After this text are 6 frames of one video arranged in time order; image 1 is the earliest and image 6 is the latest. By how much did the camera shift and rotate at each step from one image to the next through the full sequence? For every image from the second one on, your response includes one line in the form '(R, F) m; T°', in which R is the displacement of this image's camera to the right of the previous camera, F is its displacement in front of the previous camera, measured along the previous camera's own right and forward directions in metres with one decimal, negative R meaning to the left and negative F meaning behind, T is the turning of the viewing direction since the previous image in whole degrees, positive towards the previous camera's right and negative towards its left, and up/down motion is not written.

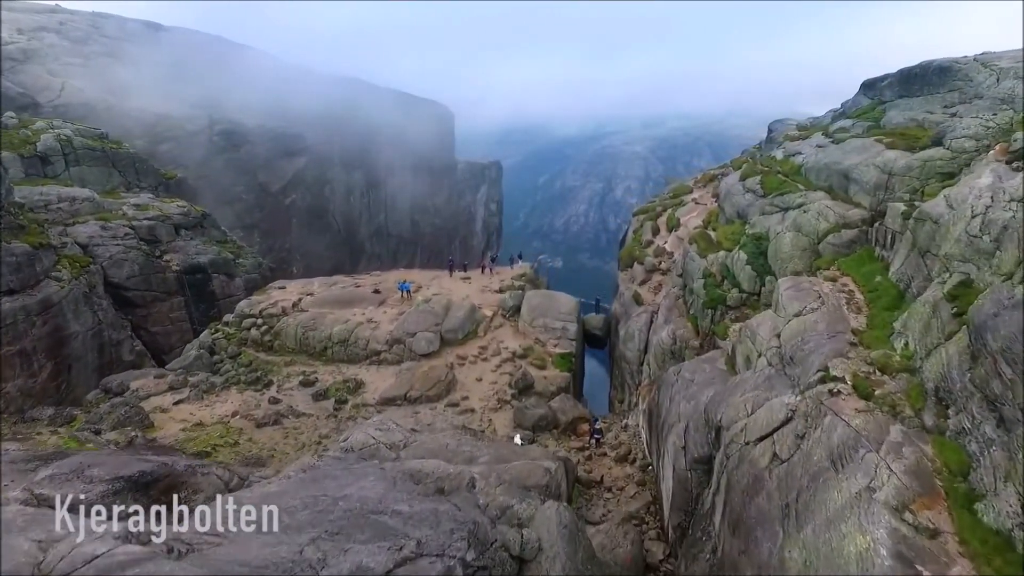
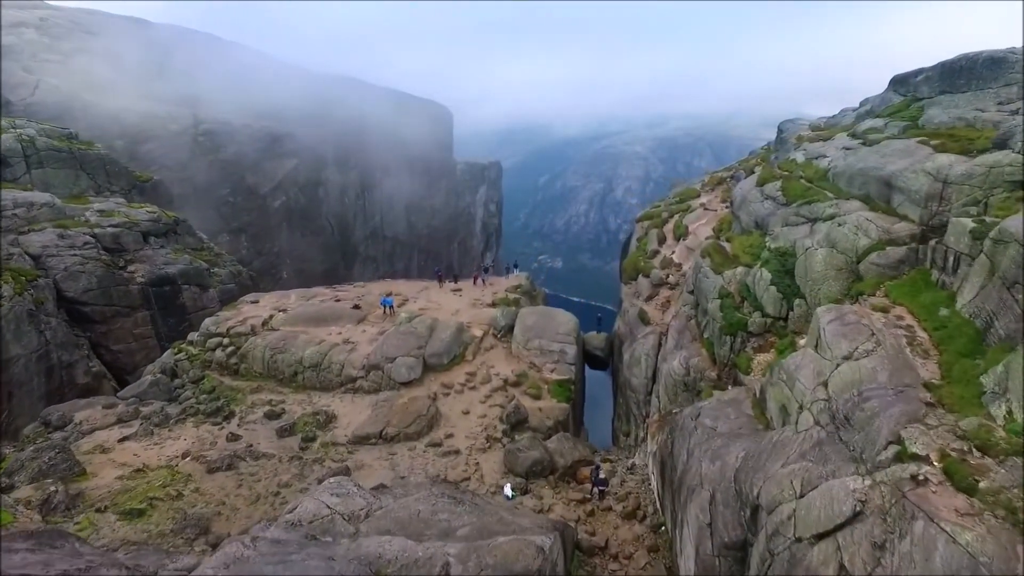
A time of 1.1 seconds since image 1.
(+0.3, +3.1) m; 0°
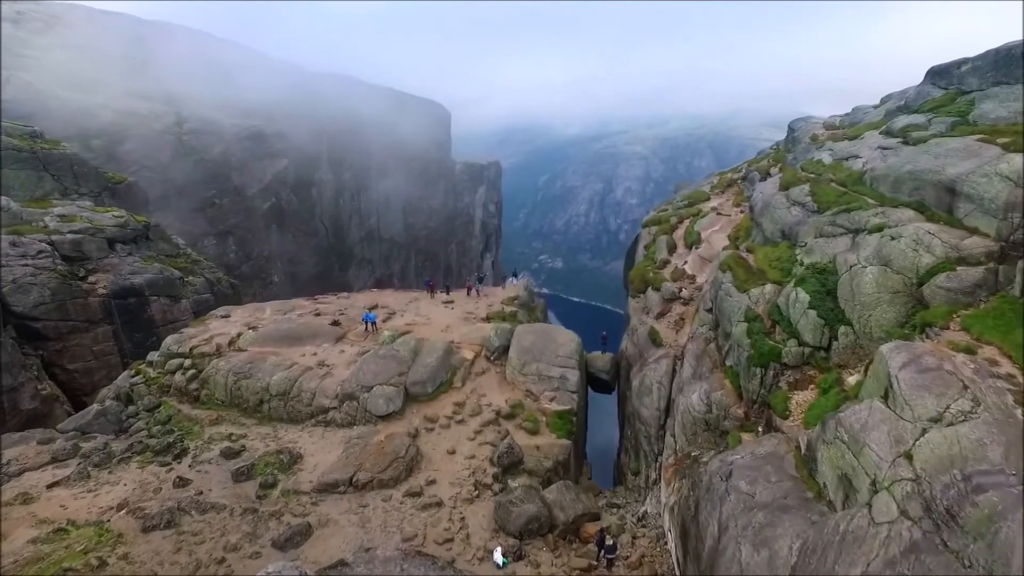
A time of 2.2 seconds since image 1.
(+0.2, +3.2) m; 0°
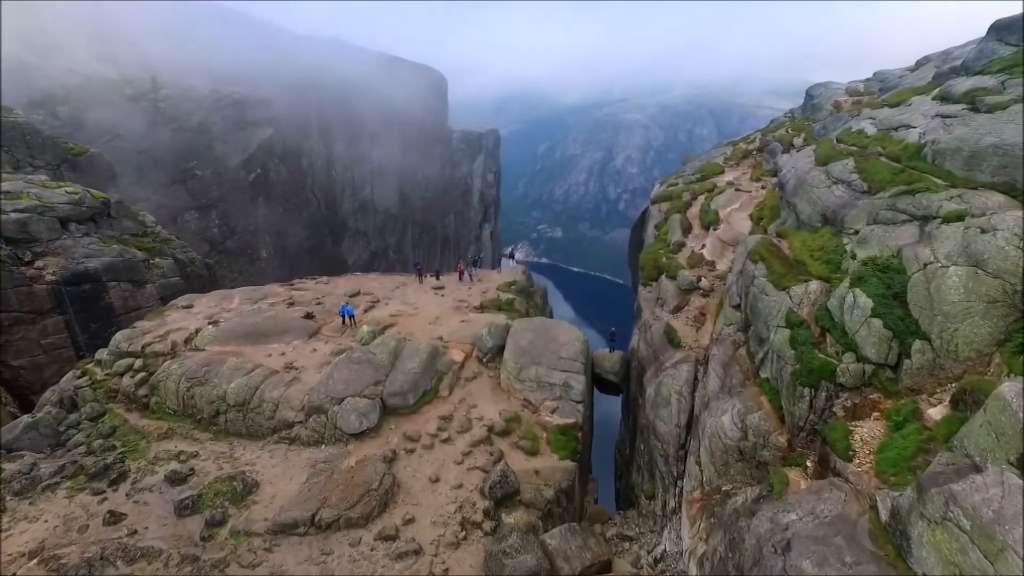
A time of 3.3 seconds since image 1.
(+0.1, +3.5) m; 0°
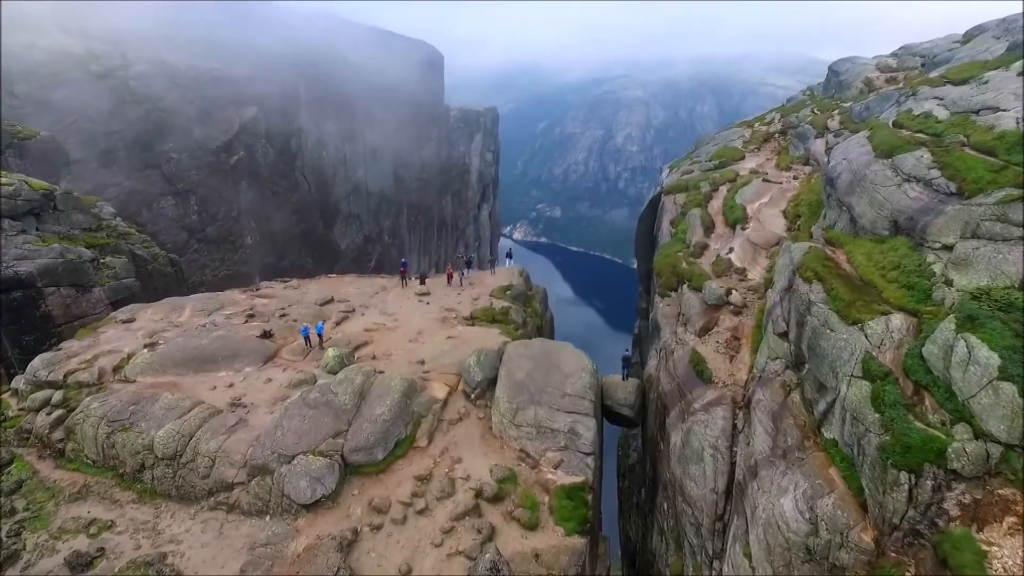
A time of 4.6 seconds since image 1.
(+0.1, +4.1) m; 0°
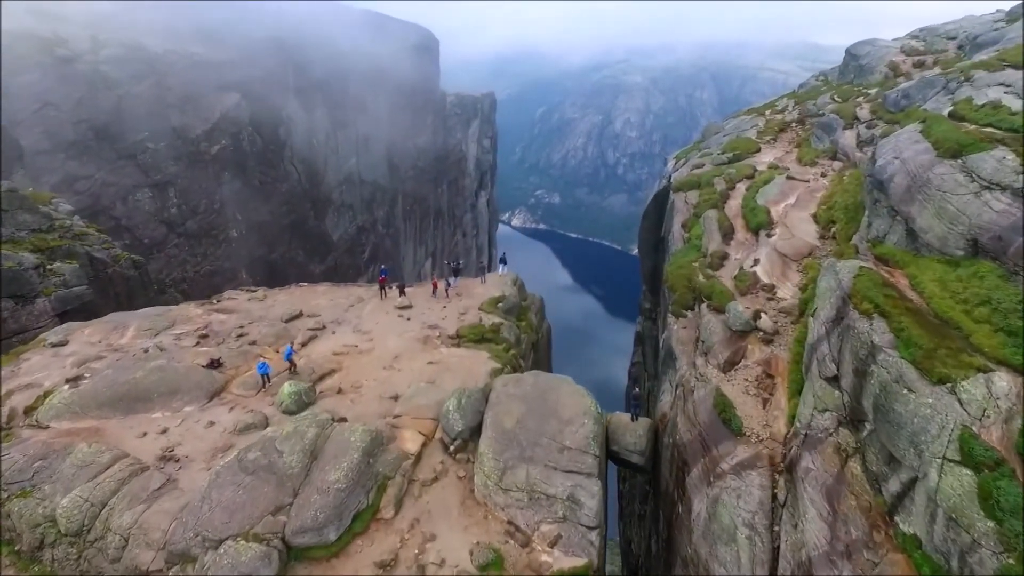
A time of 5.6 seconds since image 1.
(+0.3, +3.3) m; 0°
